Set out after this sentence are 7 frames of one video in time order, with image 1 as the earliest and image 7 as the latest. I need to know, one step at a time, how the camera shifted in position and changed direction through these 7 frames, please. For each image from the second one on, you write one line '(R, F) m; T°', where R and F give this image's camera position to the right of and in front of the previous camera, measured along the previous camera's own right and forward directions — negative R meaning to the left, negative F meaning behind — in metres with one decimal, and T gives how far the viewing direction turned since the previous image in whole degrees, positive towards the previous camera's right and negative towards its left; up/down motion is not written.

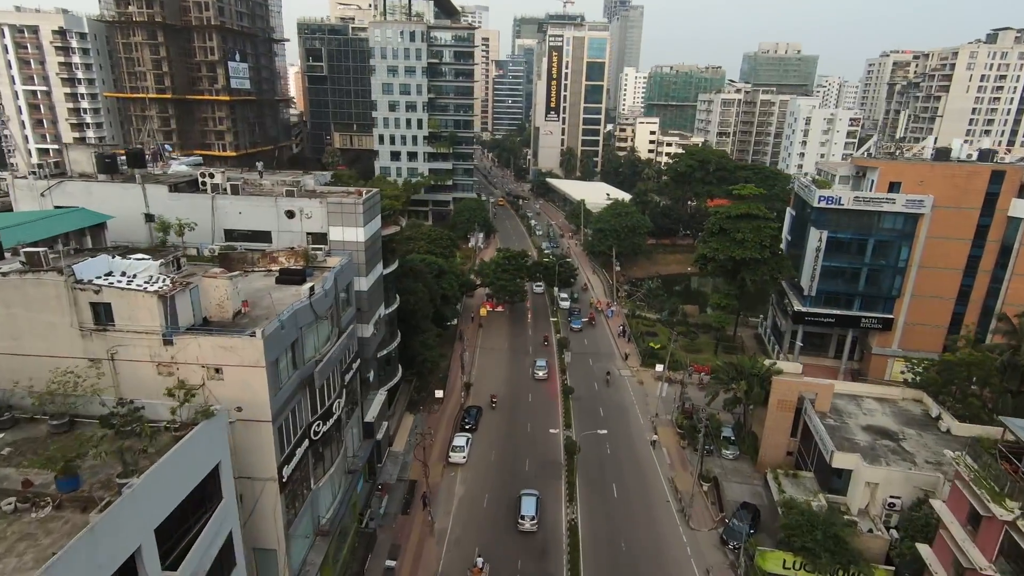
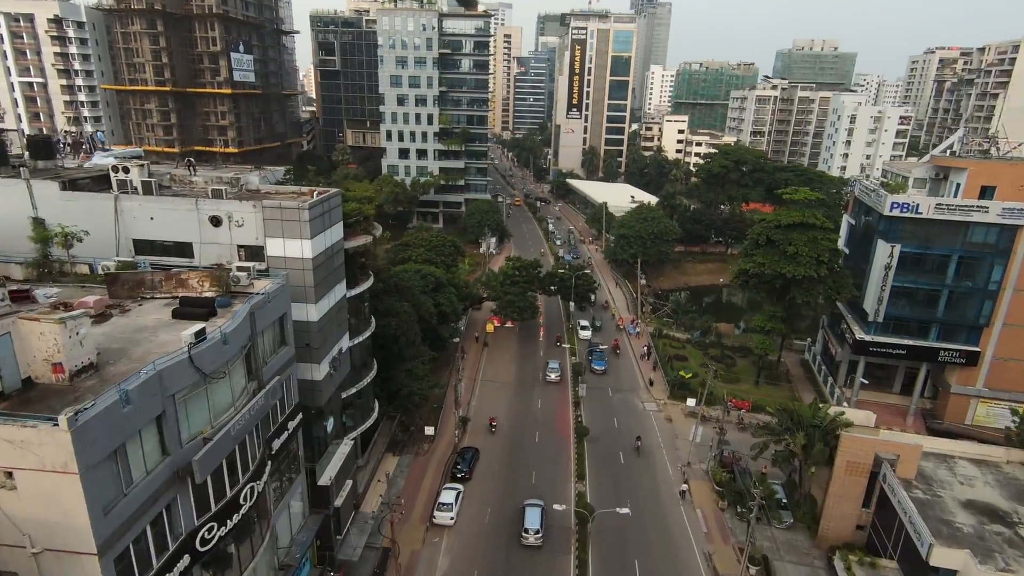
(+1.1, +7.7) m; -2°
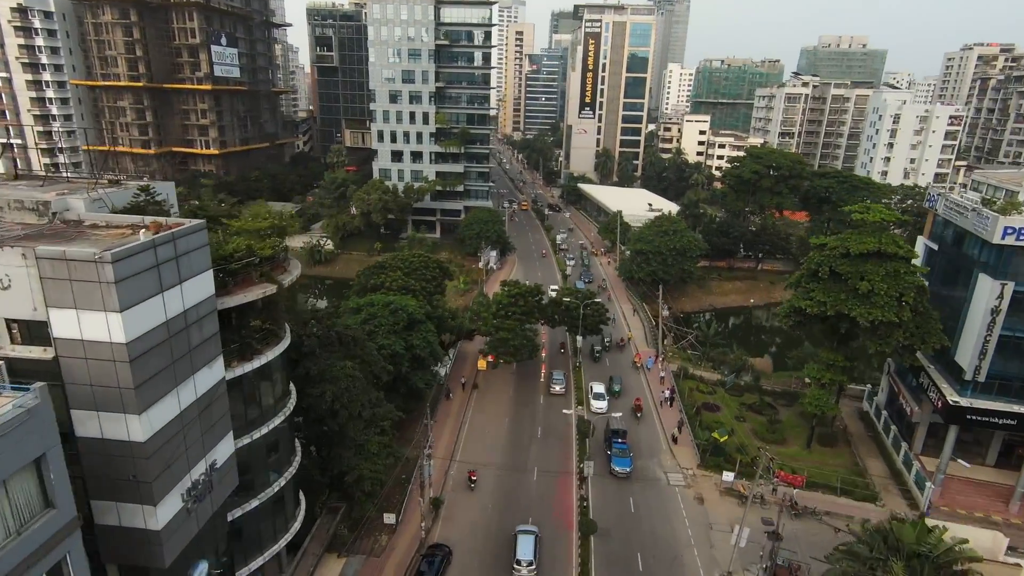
(+1.5, +9.8) m; -1°
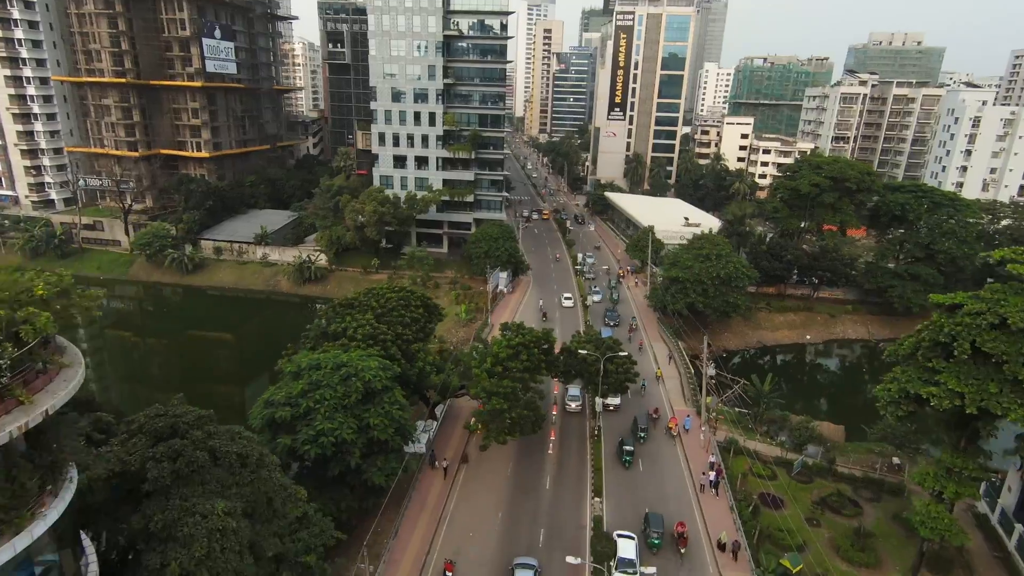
(+1.7, +10.7) m; -3°
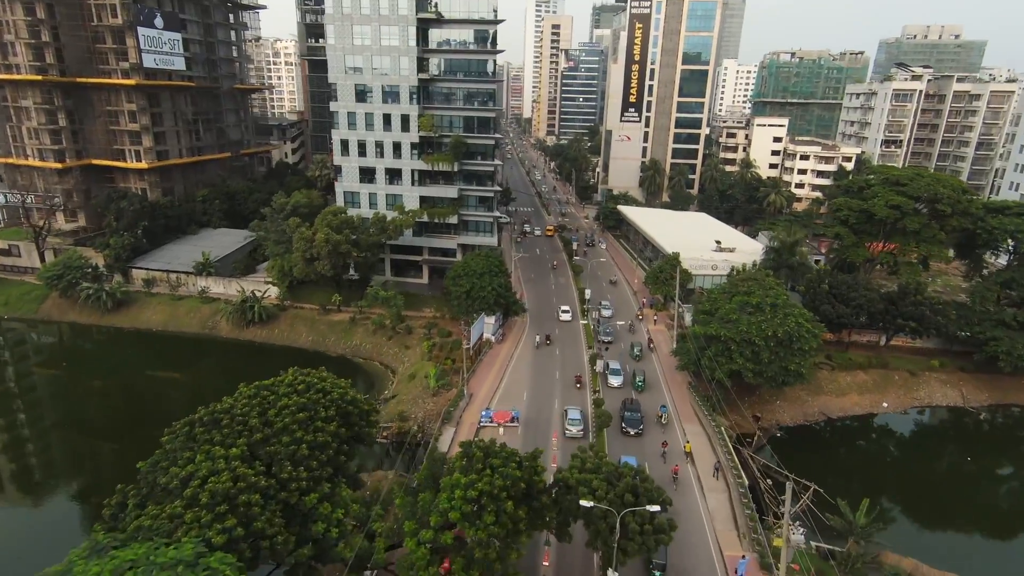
(+2.1, +14.7) m; -1°
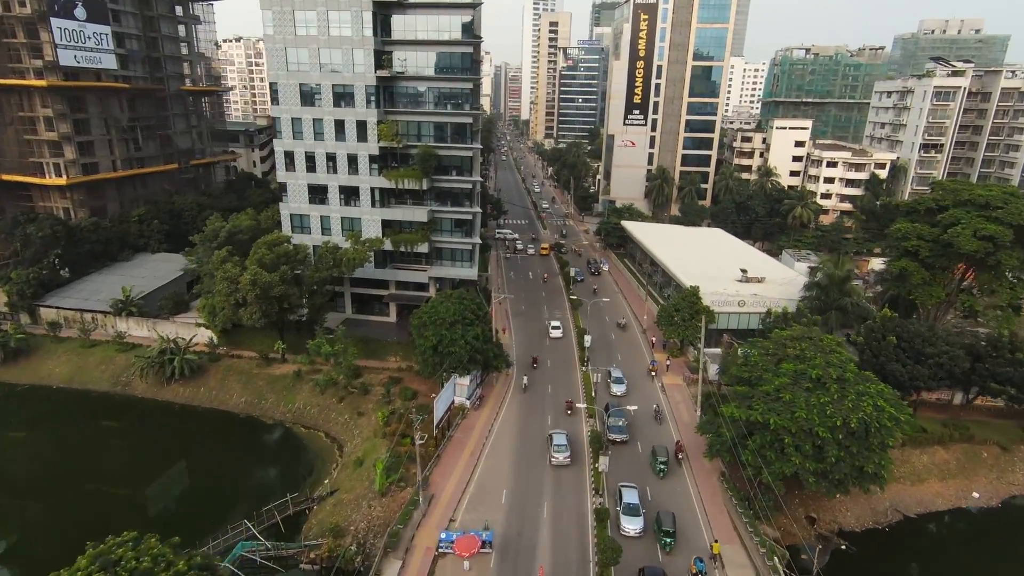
(+1.7, +11.6) m; 0°
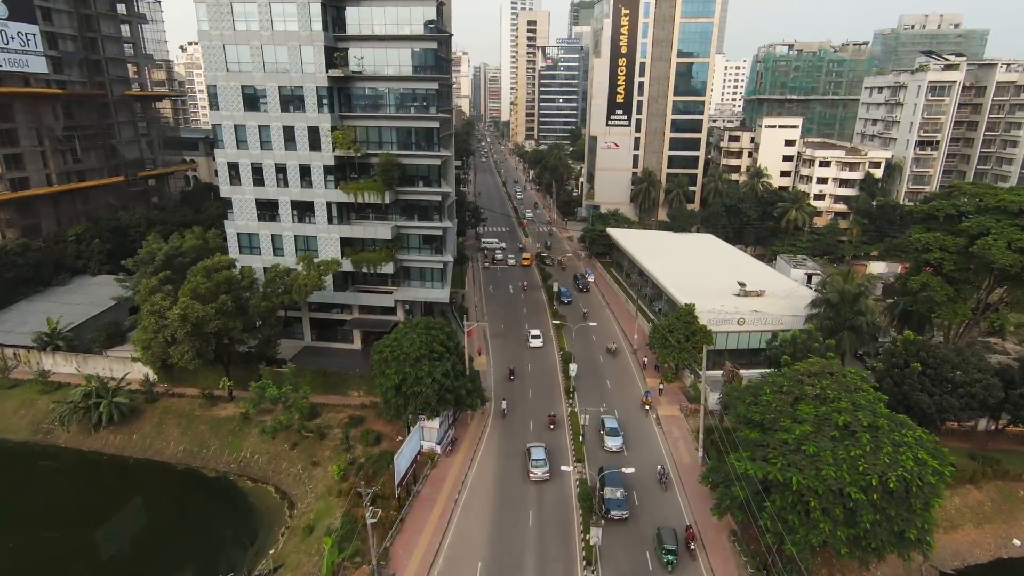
(+0.8, +5.4) m; +1°
